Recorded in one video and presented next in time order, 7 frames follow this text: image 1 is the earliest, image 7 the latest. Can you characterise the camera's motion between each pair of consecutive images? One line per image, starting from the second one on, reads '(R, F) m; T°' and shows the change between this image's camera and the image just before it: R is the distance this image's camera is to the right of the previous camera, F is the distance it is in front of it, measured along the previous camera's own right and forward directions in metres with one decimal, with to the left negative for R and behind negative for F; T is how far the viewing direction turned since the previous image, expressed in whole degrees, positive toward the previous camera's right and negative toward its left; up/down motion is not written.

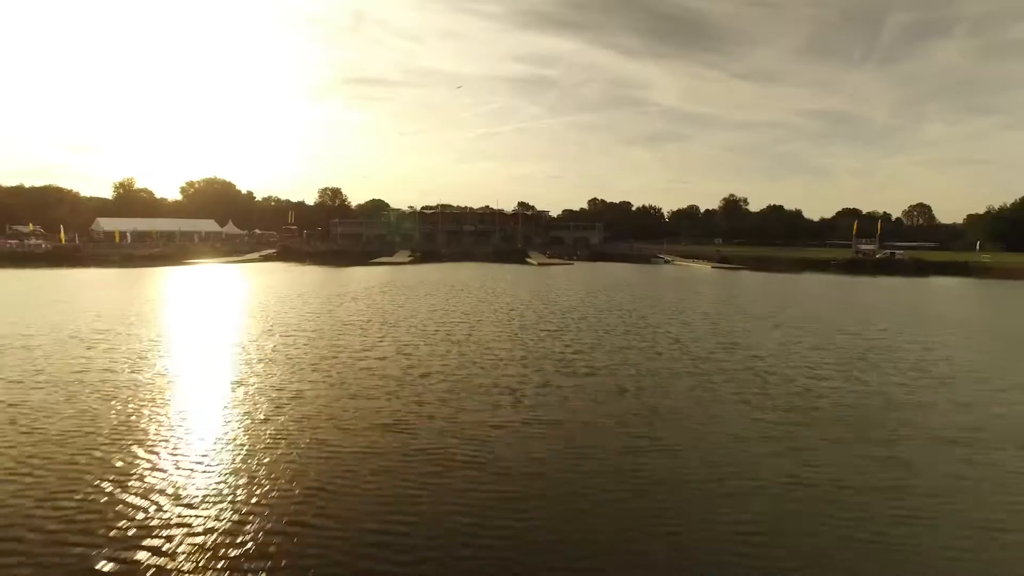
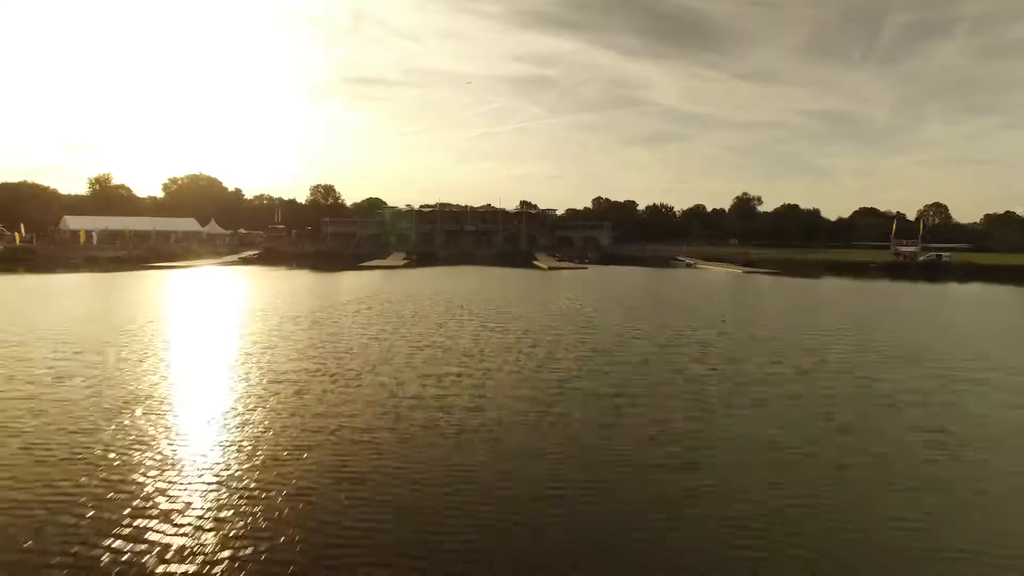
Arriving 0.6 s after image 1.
(-0.3, +3.6) m; 0°
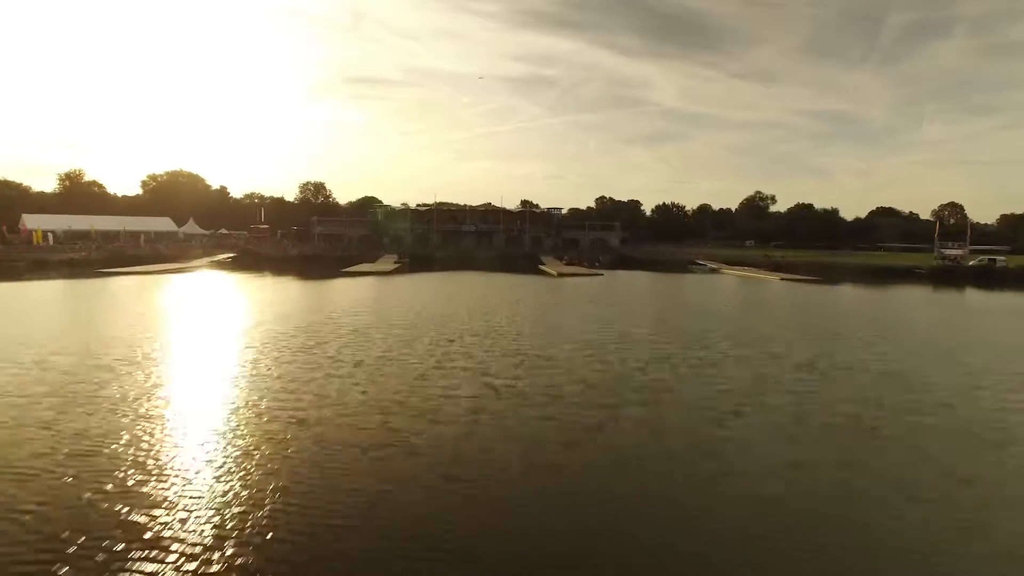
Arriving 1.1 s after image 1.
(-0.2, +3.6) m; 0°
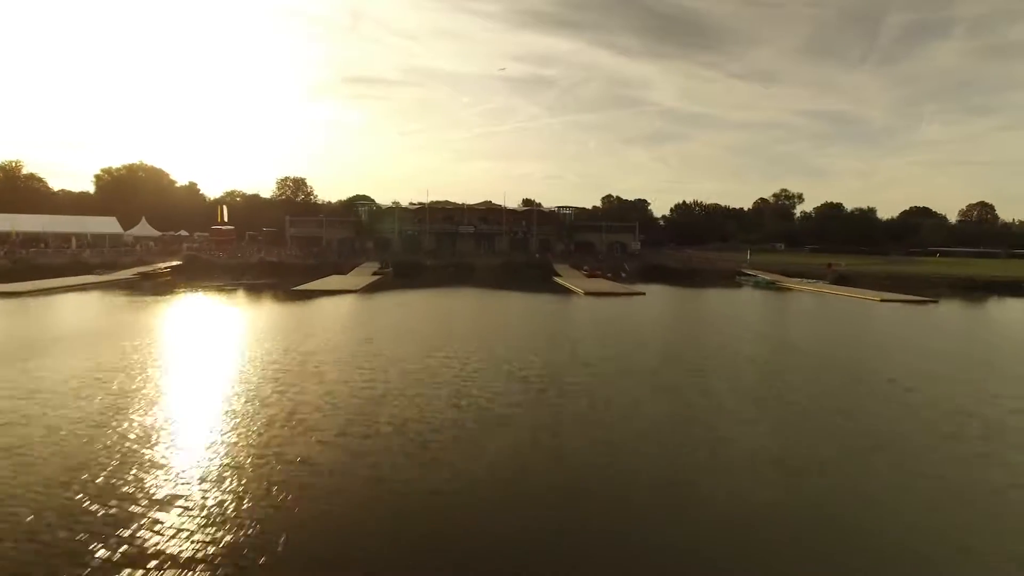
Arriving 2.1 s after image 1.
(-0.3, +6.2) m; 0°
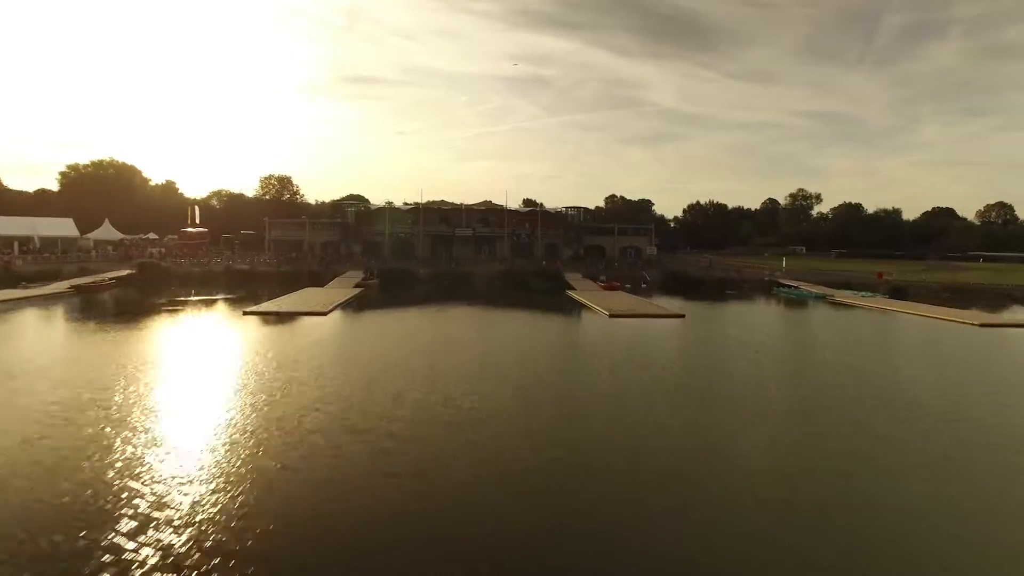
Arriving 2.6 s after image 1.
(-0.2, +3.7) m; 0°
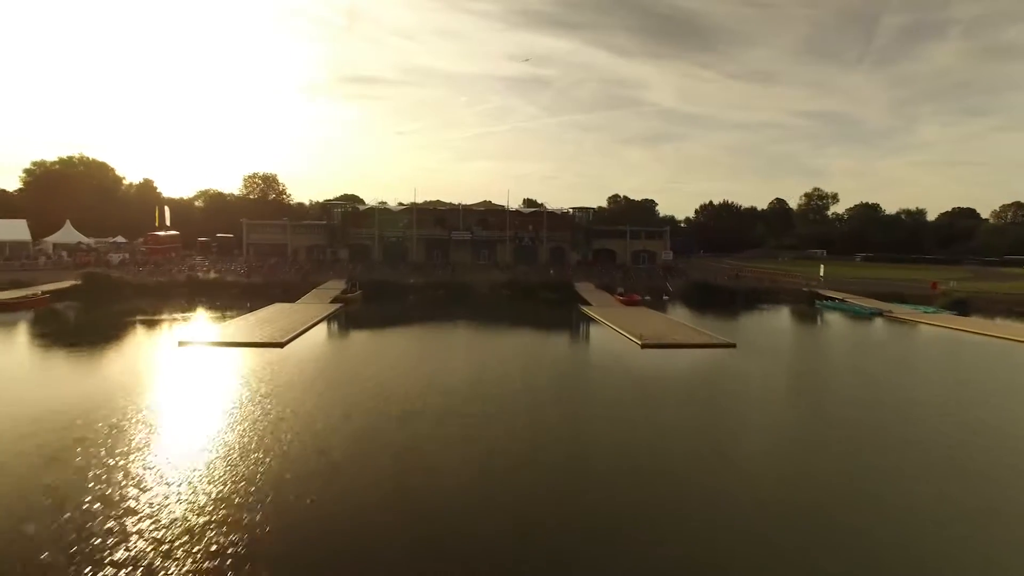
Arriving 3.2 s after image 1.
(-0.1, +3.2) m; 0°
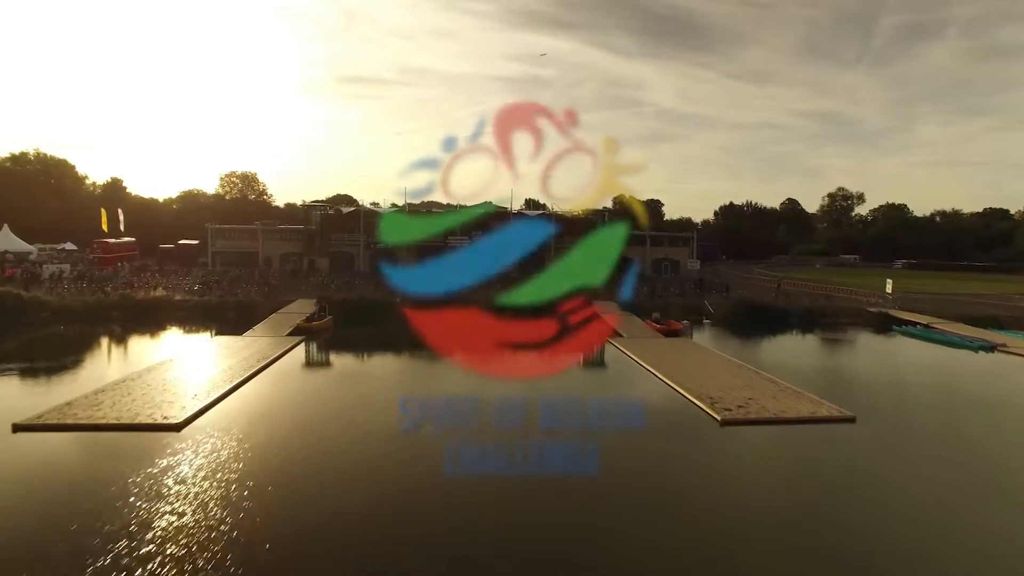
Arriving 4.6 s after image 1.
(-0.2, +4.1) m; 0°
